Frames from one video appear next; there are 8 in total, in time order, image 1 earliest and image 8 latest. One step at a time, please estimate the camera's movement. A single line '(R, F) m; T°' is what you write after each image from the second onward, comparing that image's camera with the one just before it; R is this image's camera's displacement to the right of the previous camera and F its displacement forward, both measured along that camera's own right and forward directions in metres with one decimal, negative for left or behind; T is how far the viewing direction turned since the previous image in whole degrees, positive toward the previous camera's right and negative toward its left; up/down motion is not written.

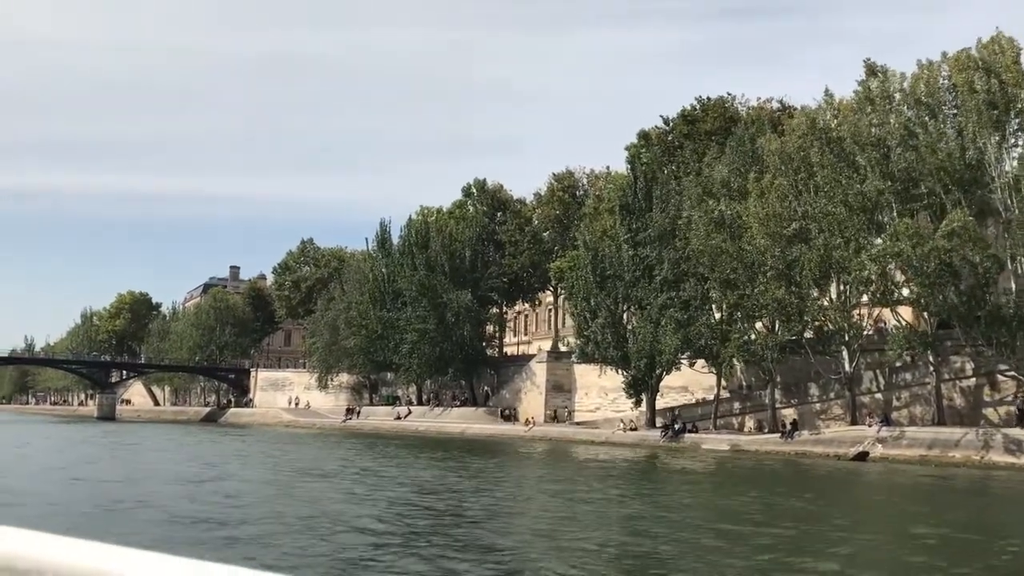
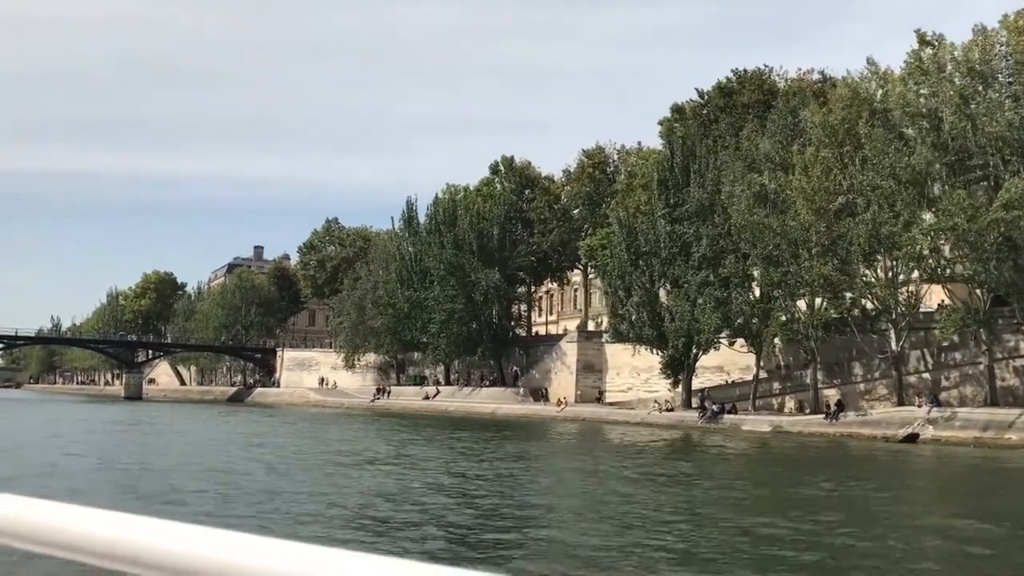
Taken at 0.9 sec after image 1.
(-0.5, +0.9) m; -1°
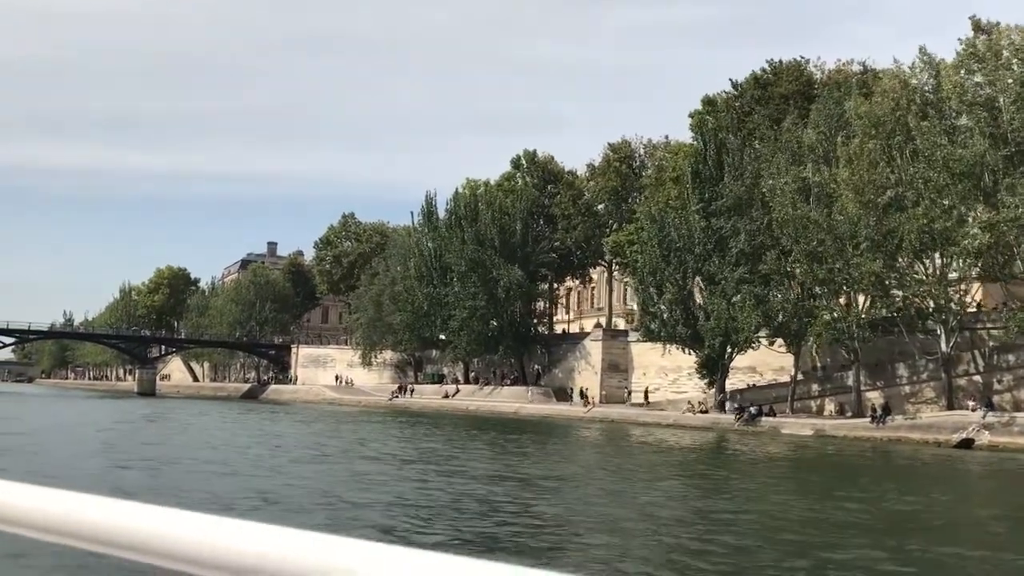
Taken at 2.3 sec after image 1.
(-0.8, +1.4) m; -1°
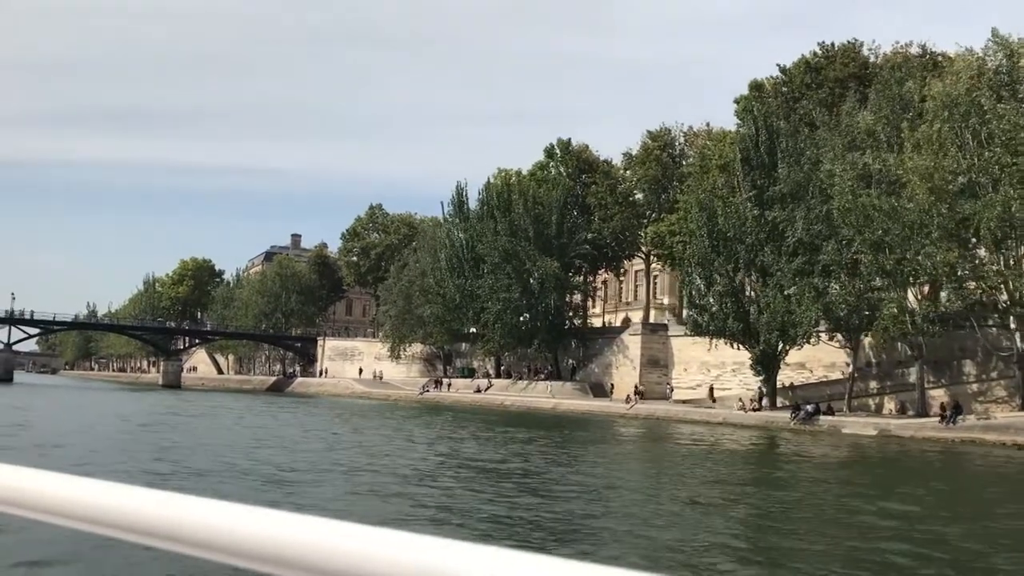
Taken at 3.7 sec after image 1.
(-0.9, +1.6) m; -1°
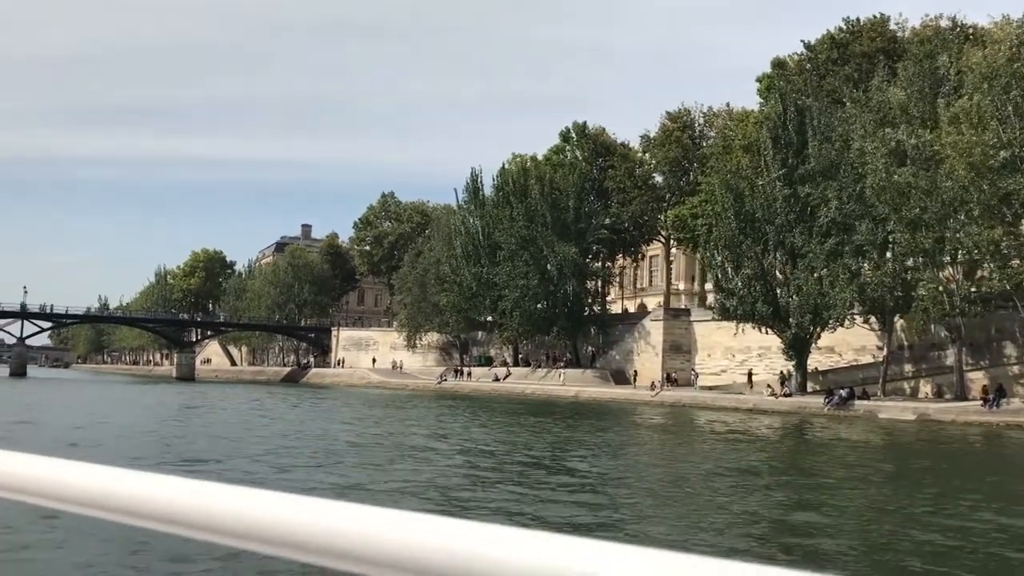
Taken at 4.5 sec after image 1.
(-0.5, +0.9) m; -1°
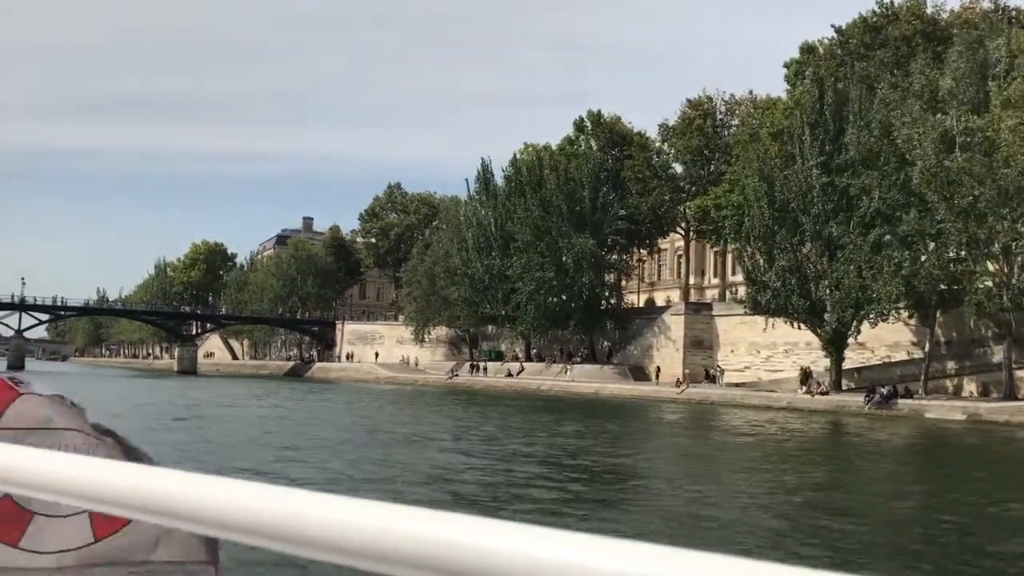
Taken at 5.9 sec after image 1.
(-1.0, +1.6) m; 0°
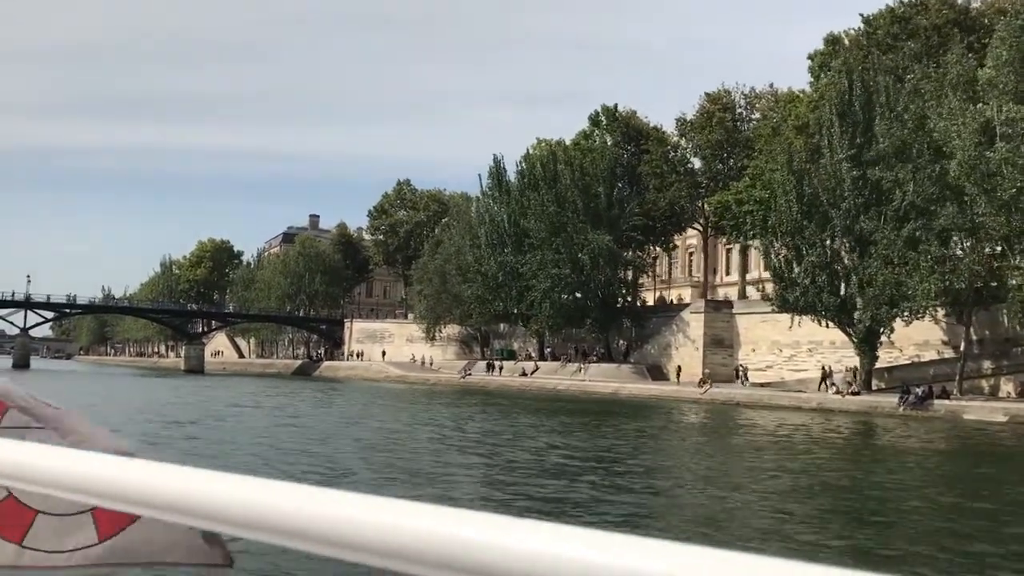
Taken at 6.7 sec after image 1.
(-0.6, +1.0) m; 0°
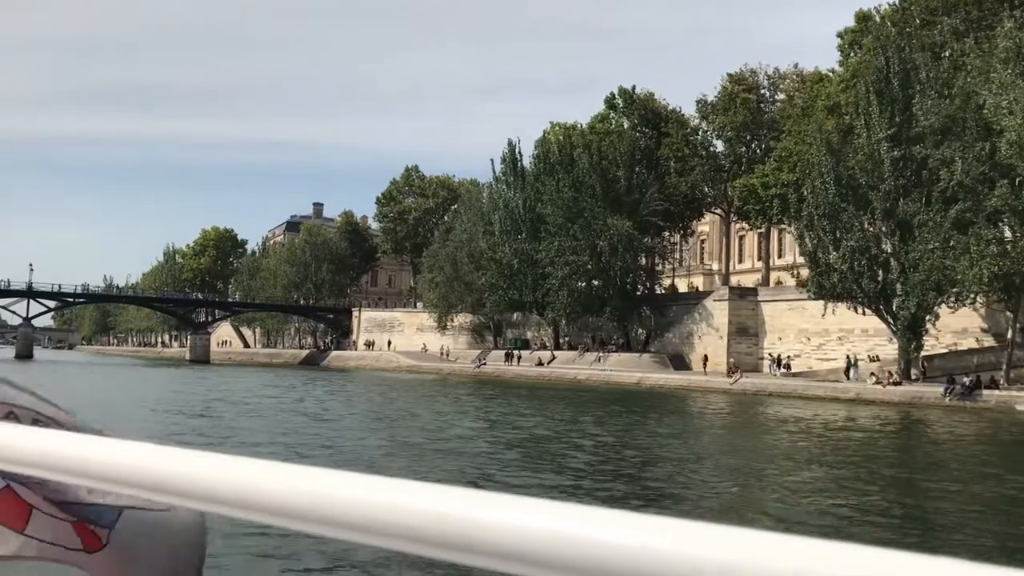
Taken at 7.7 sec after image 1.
(-0.8, +1.4) m; 0°
